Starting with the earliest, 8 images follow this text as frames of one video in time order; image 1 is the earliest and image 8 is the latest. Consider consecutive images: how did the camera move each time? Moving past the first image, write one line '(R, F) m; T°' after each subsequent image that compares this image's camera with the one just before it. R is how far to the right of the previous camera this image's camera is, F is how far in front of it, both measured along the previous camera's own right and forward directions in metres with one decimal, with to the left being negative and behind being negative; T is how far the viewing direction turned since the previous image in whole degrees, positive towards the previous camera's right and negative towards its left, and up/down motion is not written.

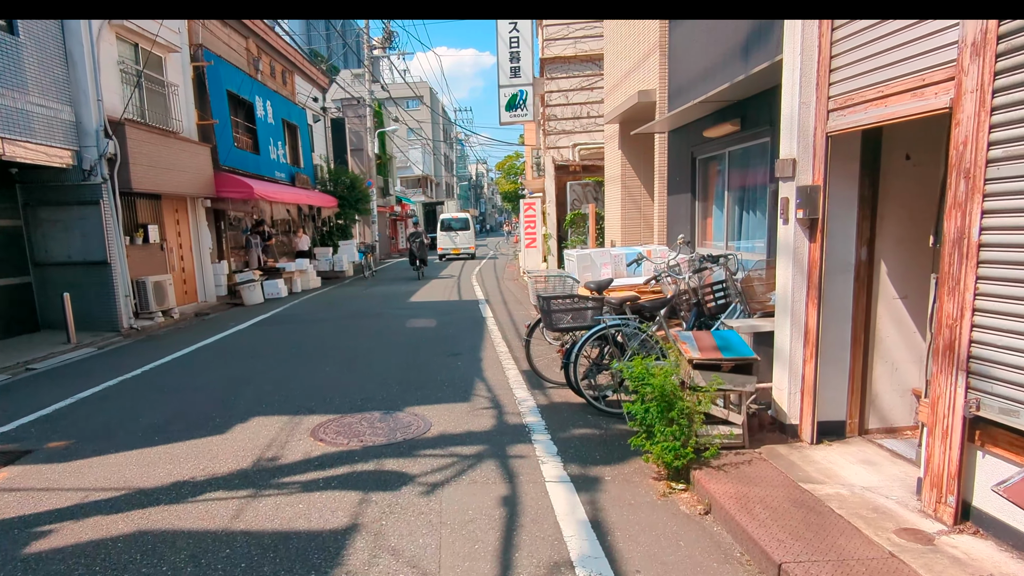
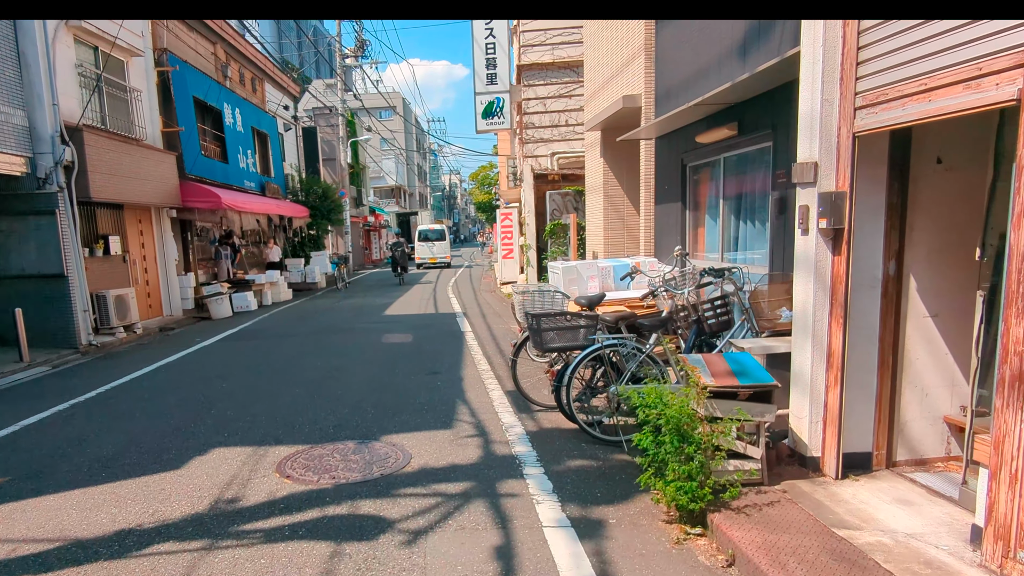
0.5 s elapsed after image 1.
(-0.1, +0.4) m; +2°
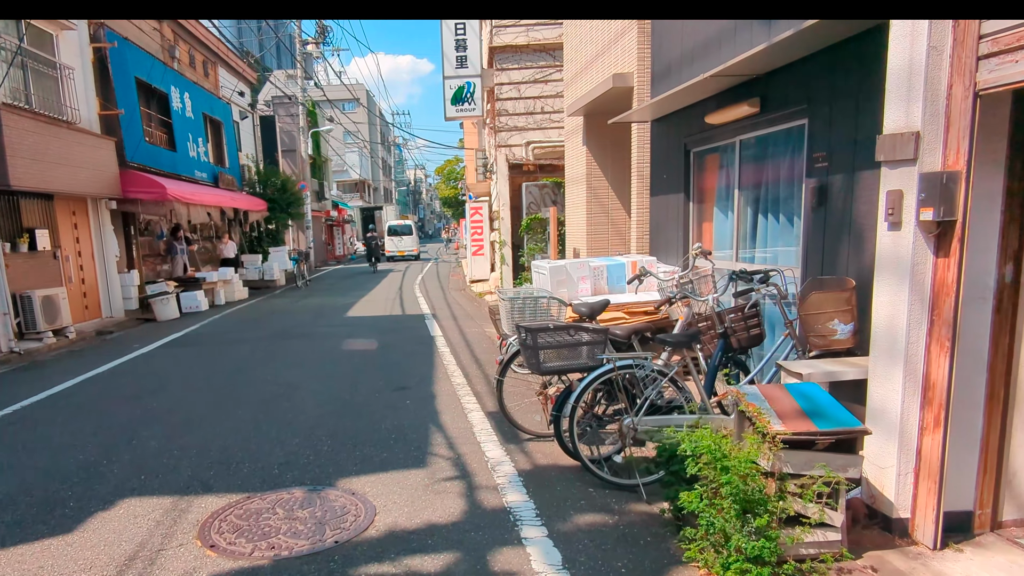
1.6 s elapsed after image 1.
(-0.1, +0.9) m; +2°
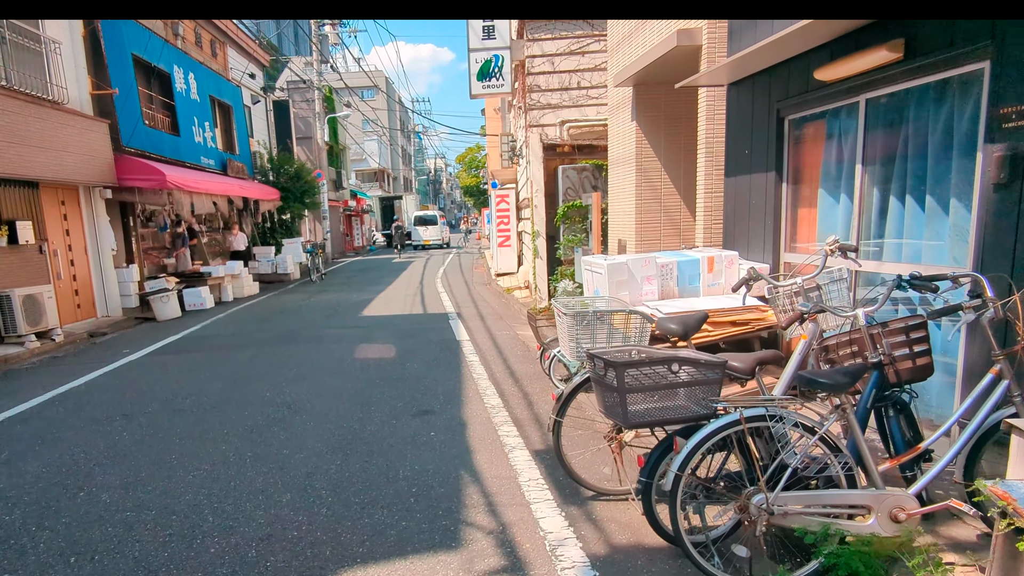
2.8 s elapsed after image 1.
(-0.2, +1.2) m; -1°
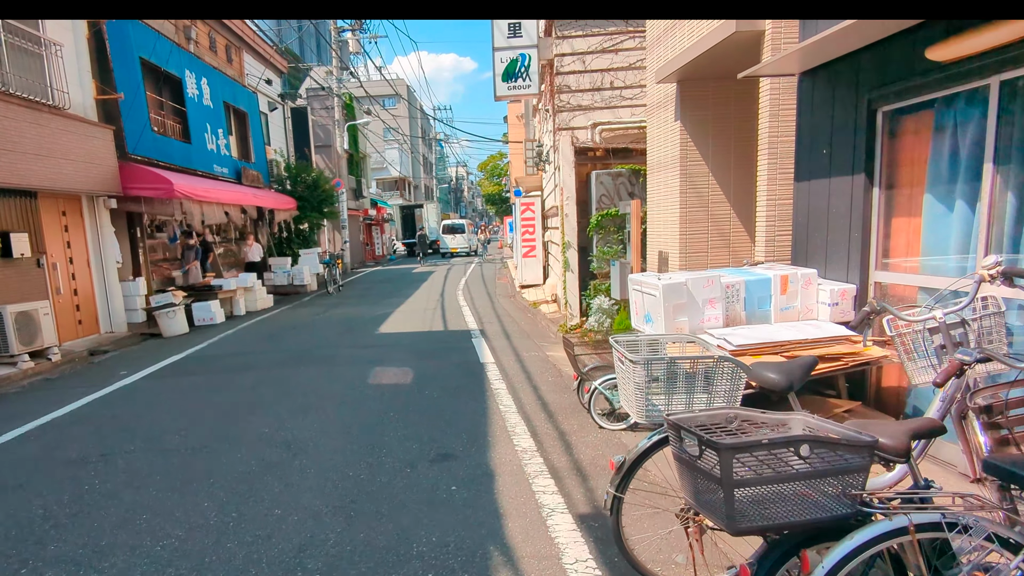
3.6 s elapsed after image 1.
(-0.1, +0.8) m; -2°
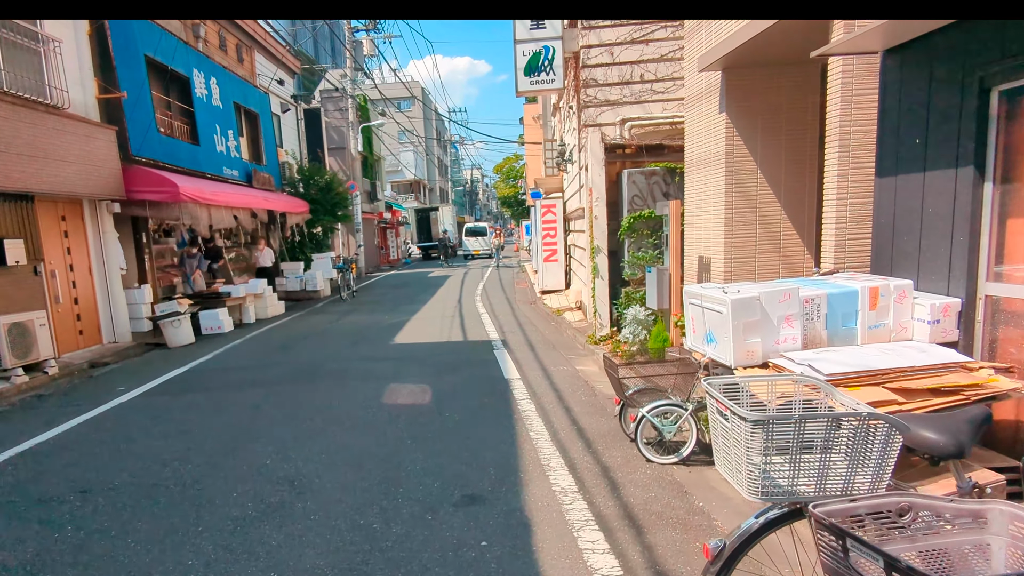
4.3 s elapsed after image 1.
(-0.1, +0.6) m; -1°
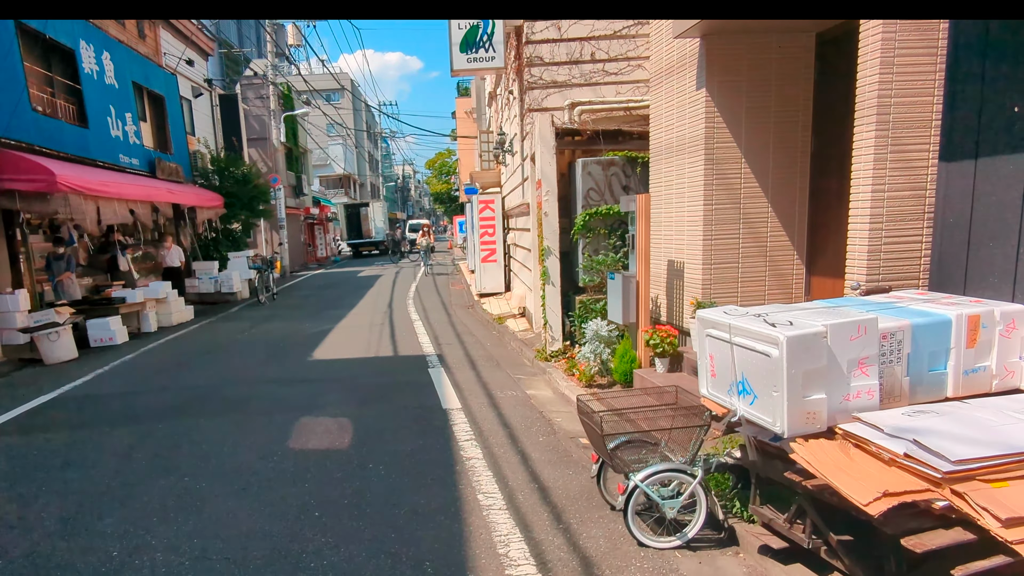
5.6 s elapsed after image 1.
(0.0, +1.2) m; +5°
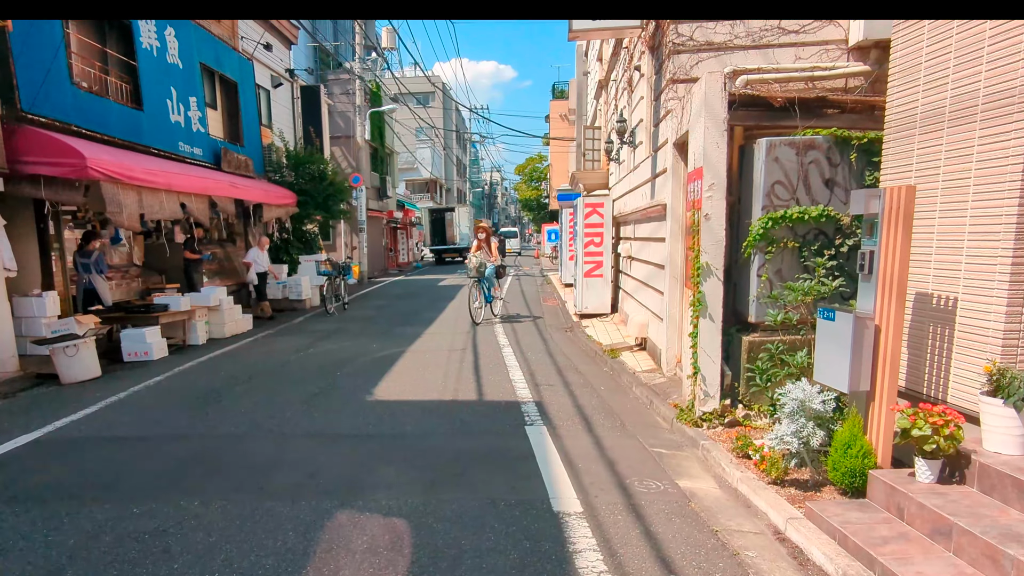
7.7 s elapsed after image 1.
(-0.4, +2.0) m; -6°
